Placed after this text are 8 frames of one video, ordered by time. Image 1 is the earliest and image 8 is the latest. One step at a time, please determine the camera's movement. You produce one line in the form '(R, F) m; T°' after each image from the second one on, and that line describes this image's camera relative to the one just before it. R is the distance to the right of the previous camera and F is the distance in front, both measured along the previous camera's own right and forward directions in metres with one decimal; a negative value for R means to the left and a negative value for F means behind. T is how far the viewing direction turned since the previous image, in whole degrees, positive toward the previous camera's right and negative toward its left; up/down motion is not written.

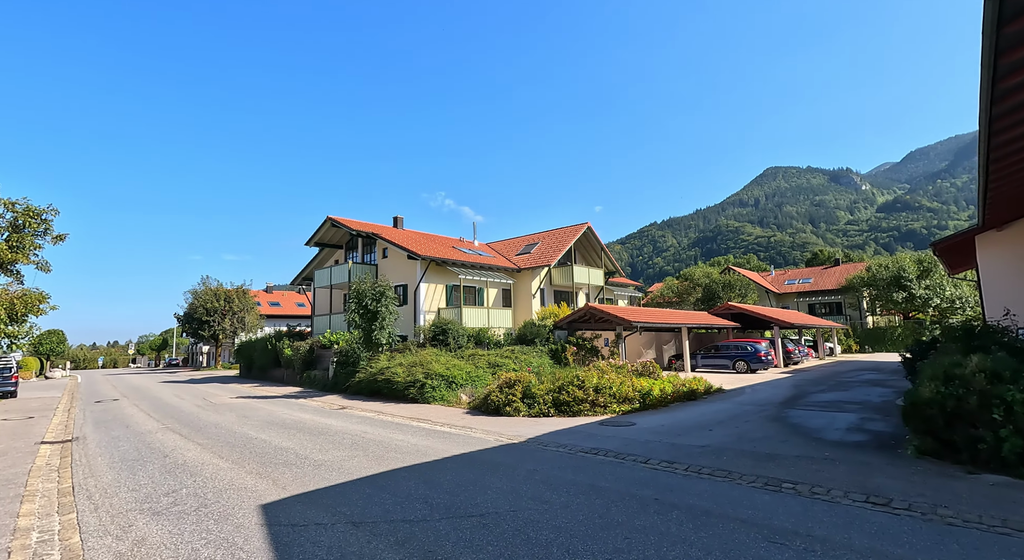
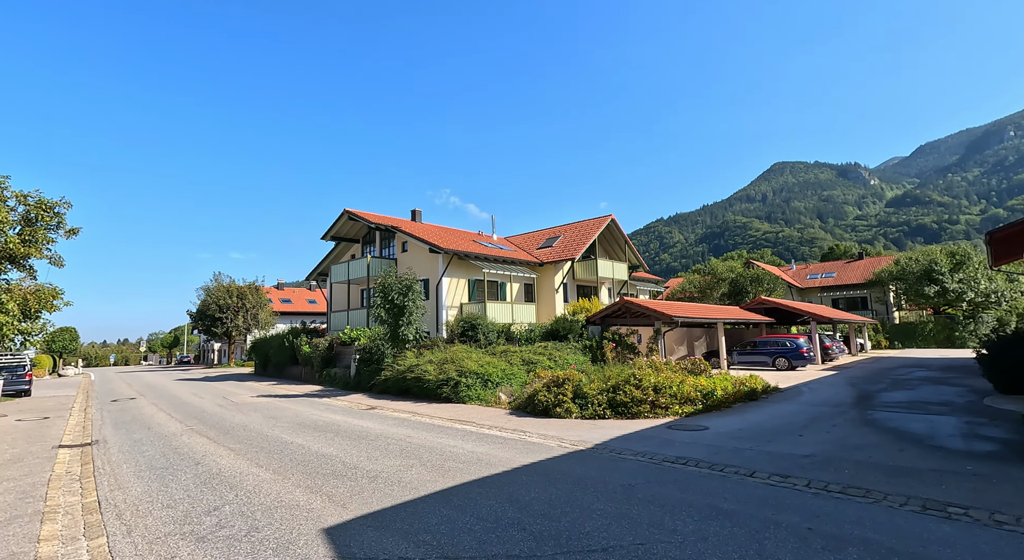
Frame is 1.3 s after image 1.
(-0.9, +0.9) m; -1°
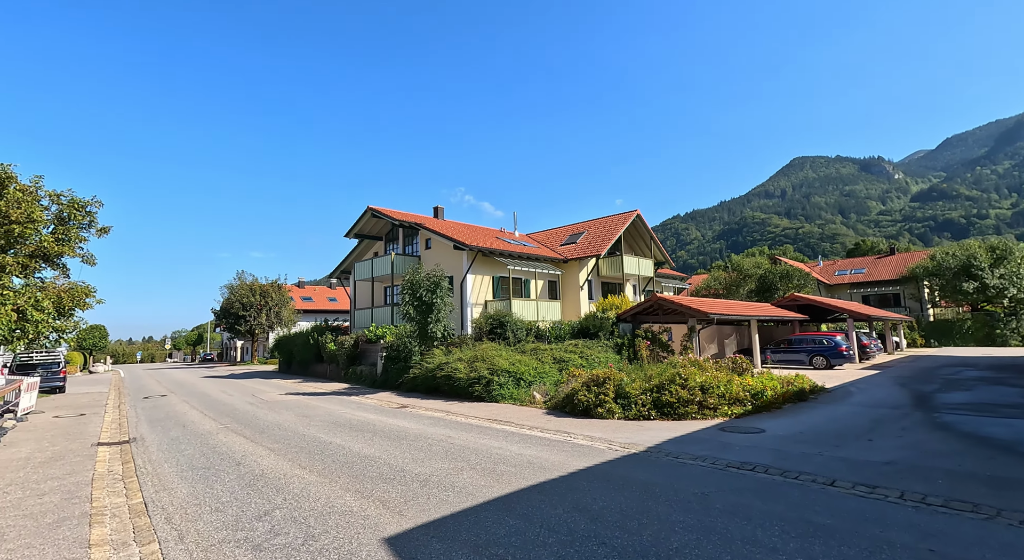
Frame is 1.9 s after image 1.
(-0.4, +0.3) m; -2°
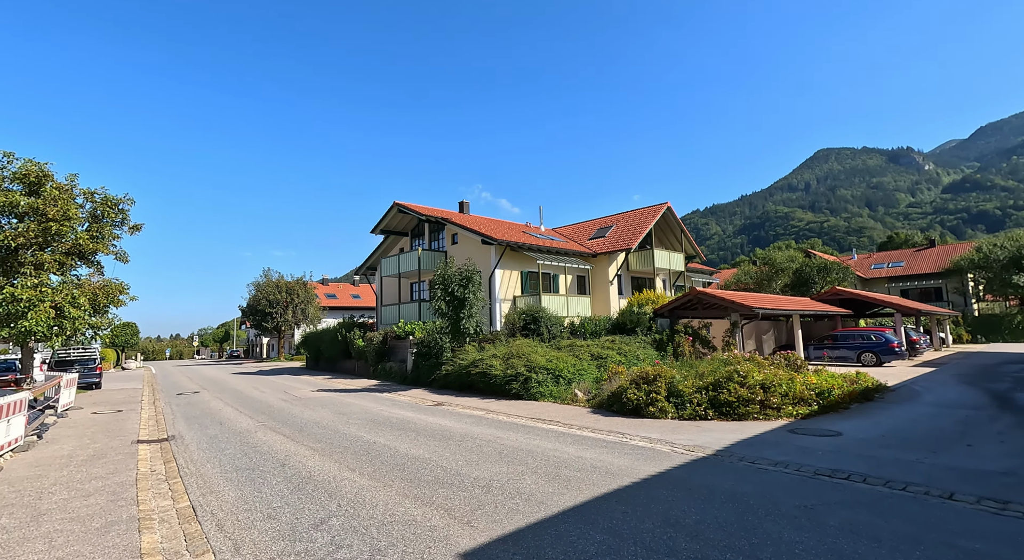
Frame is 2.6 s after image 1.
(-0.5, +0.4) m; -2°
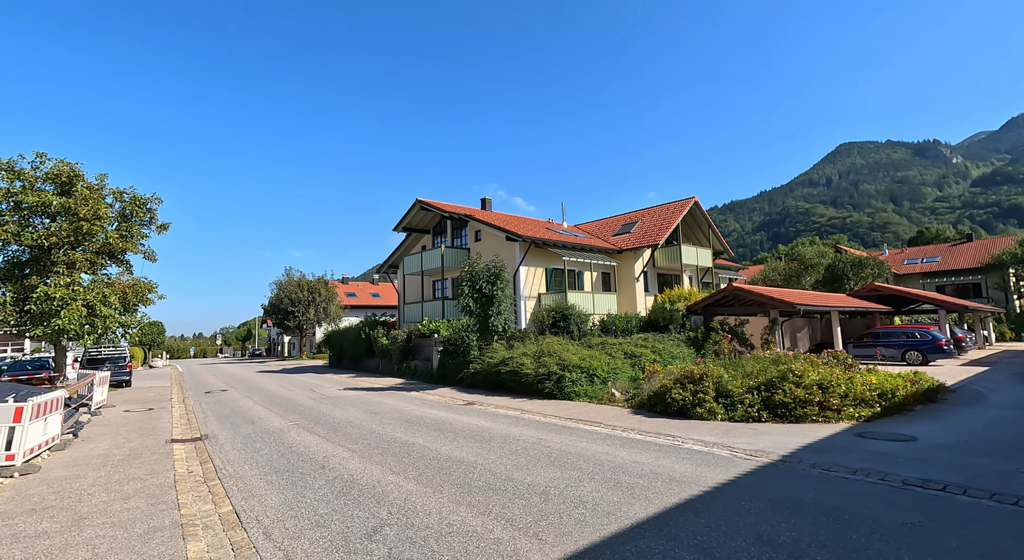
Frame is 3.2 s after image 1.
(-0.4, +0.4) m; -2°
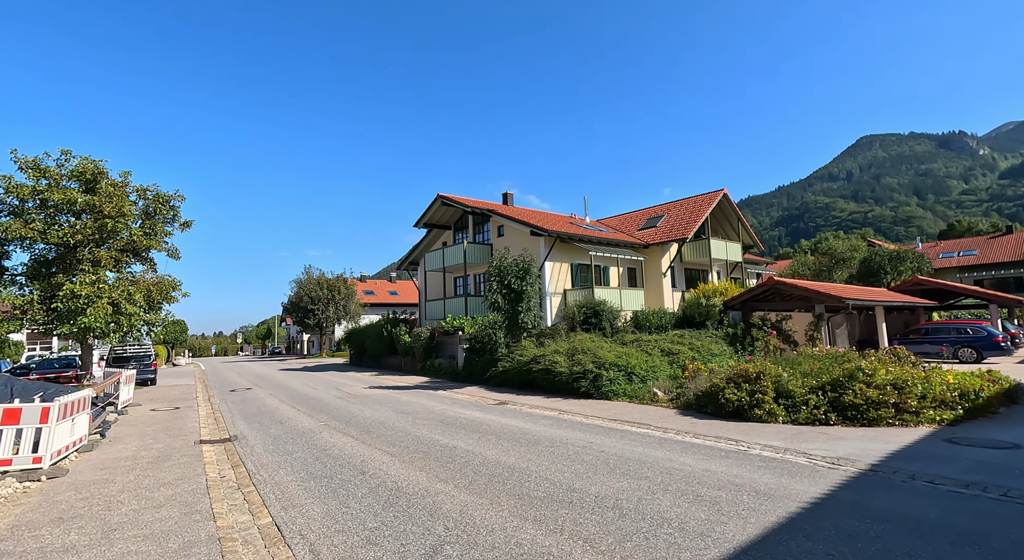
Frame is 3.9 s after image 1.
(-0.5, +0.6) m; -2°
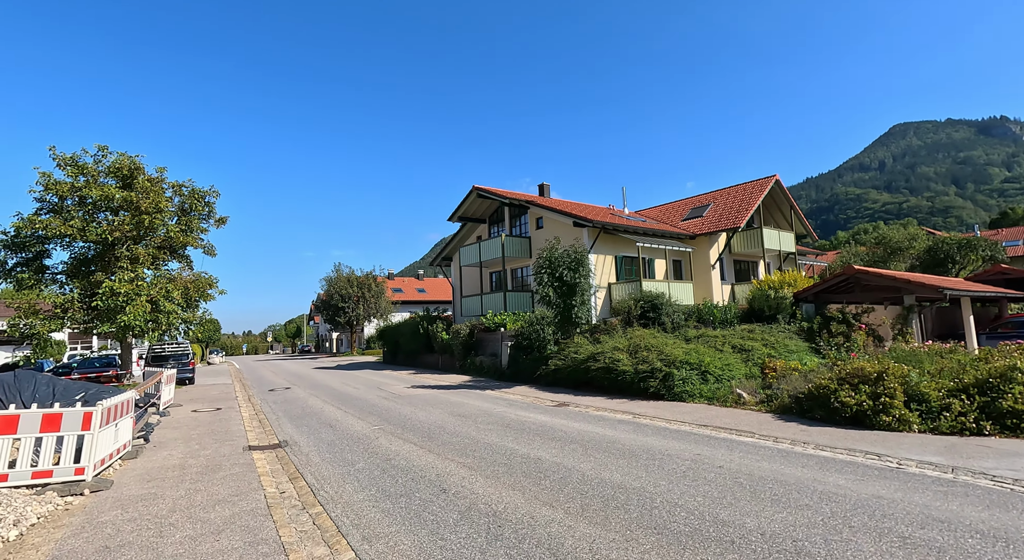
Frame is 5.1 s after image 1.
(-0.9, +1.0) m; -2°
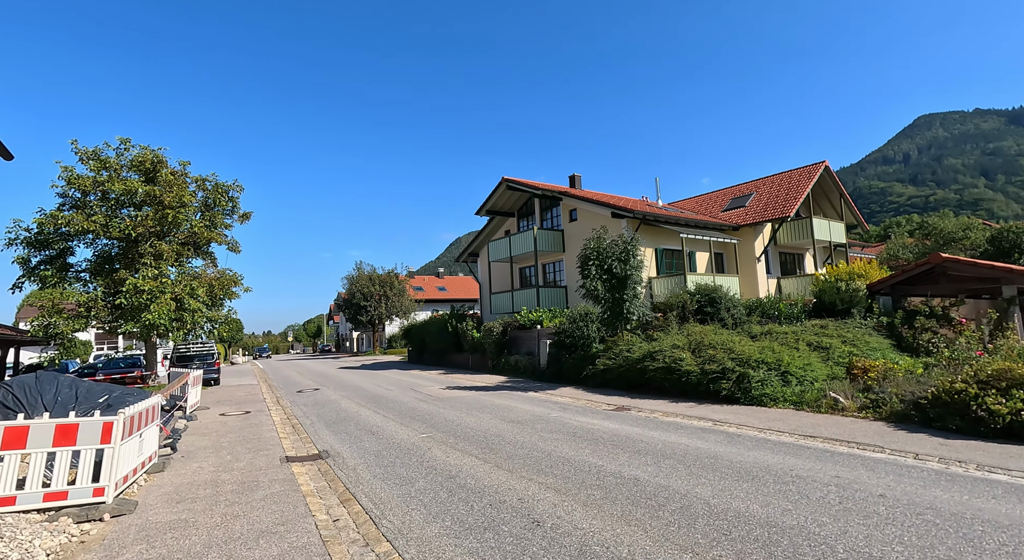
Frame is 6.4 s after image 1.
(-0.8, +1.2) m; -2°
